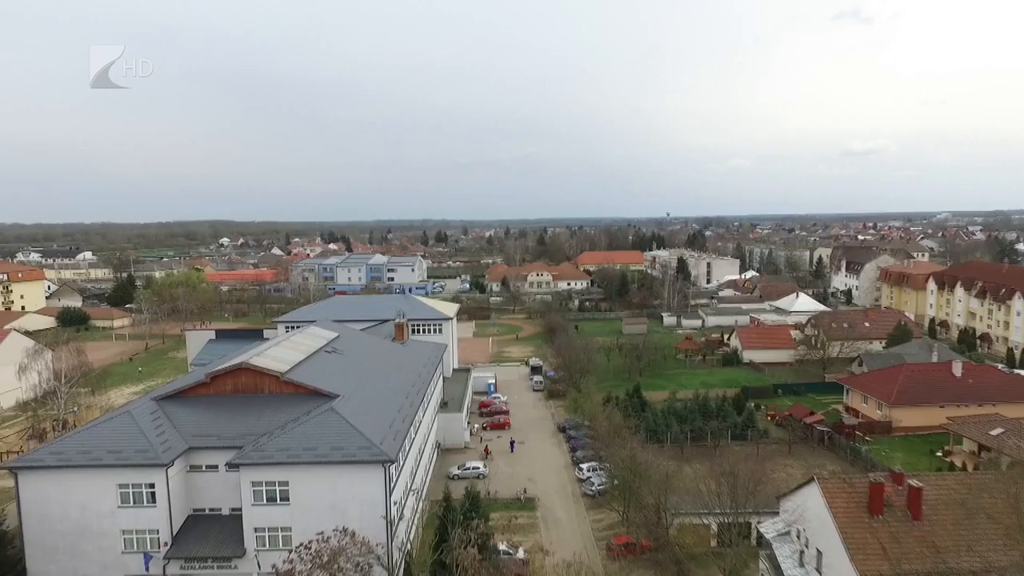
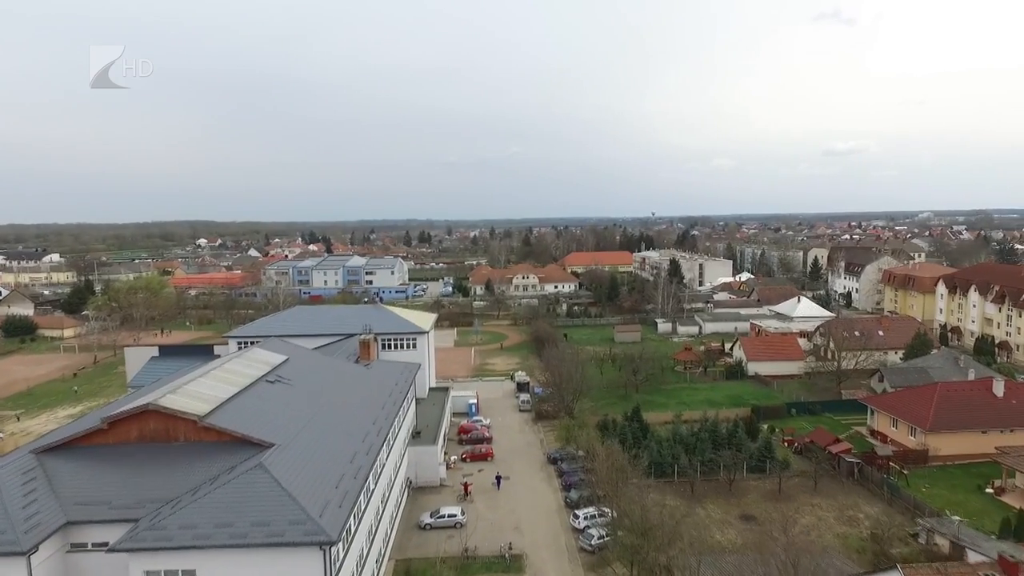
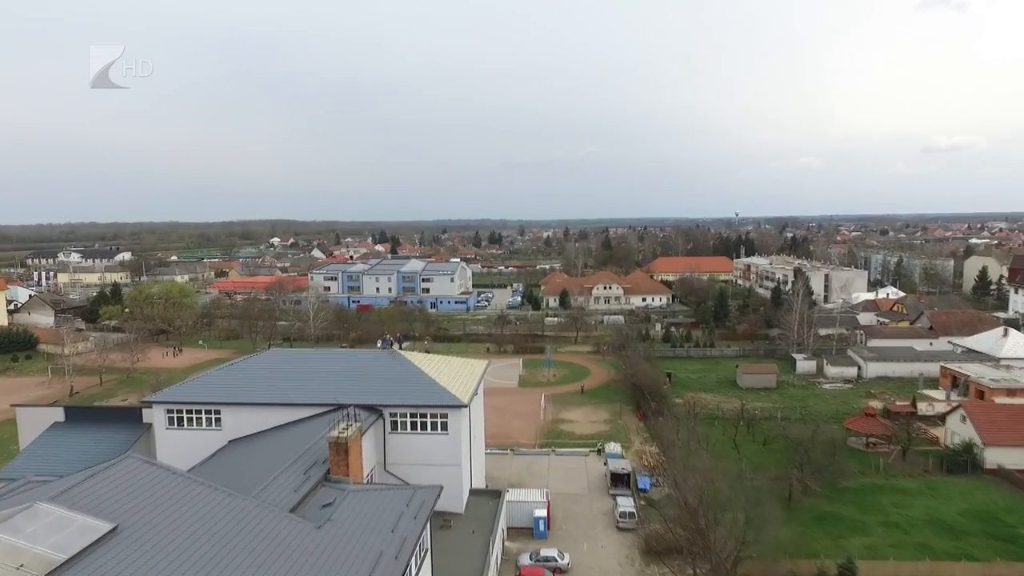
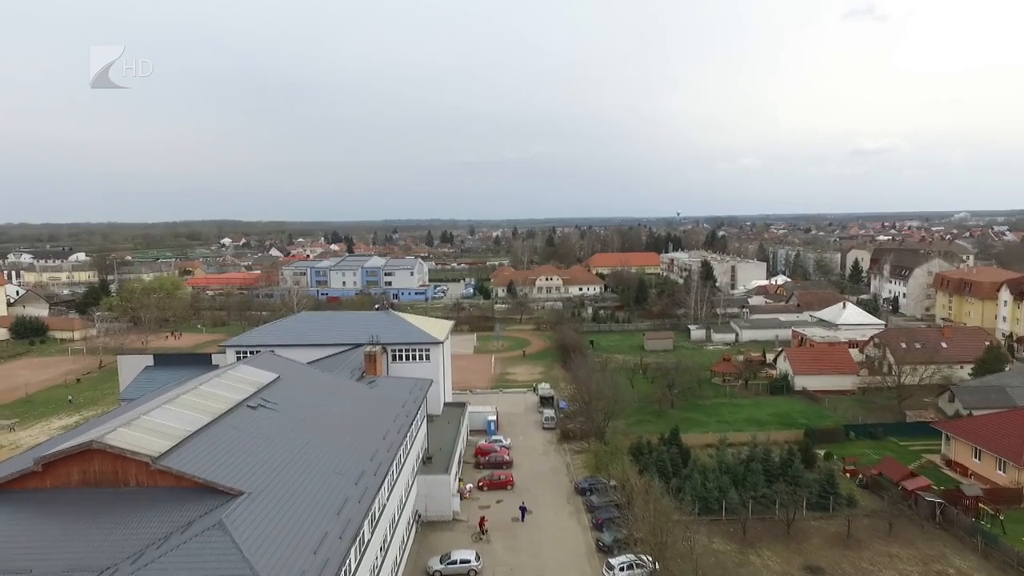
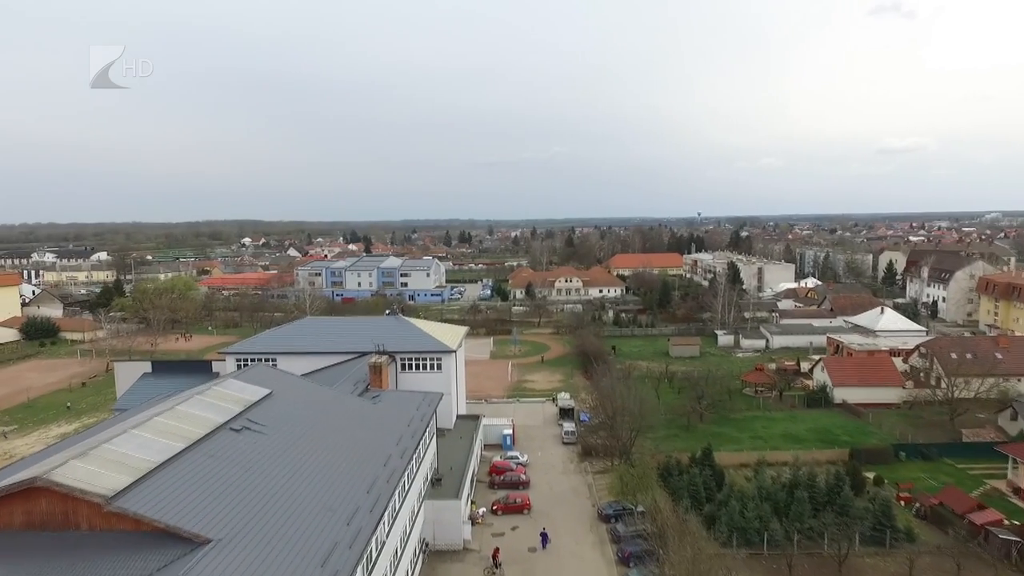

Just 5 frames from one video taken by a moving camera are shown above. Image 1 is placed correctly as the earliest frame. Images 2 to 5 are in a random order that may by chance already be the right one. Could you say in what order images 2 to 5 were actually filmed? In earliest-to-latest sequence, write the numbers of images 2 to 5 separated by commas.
2, 4, 5, 3
